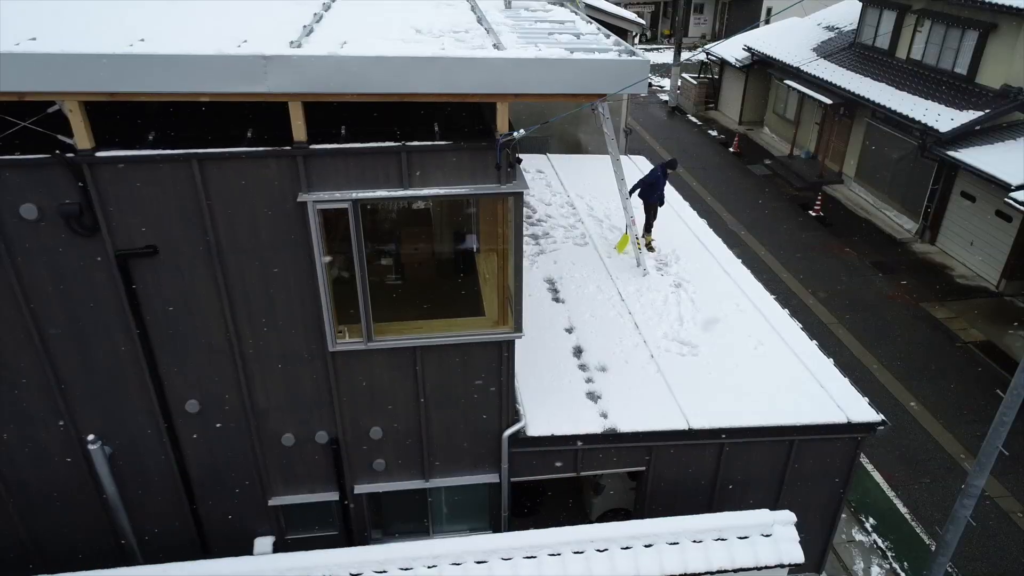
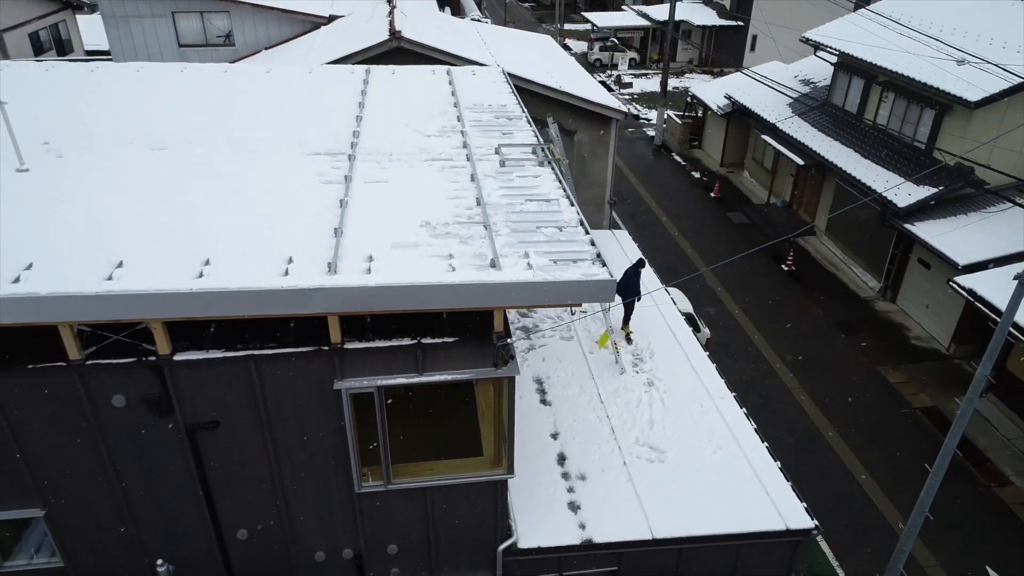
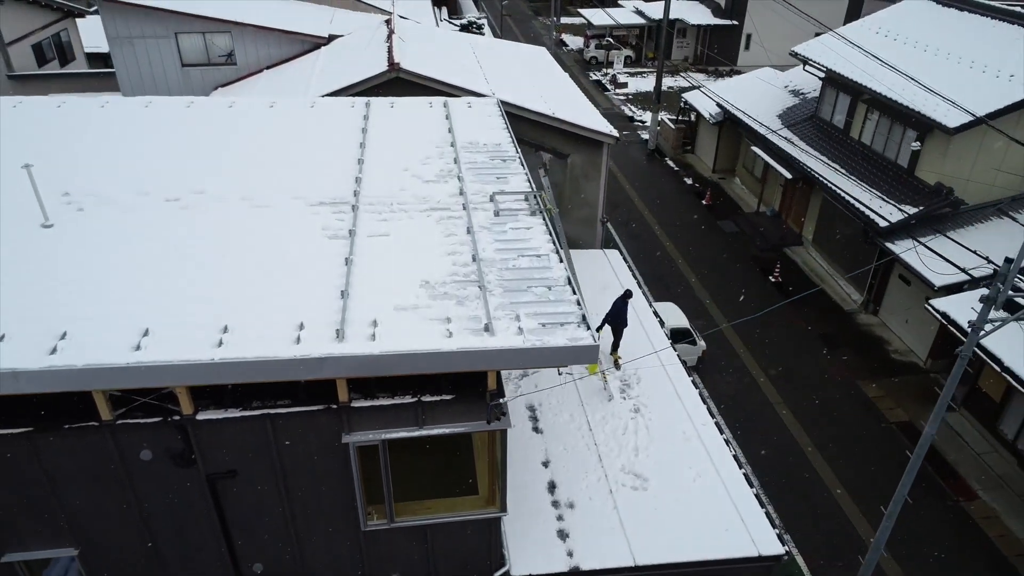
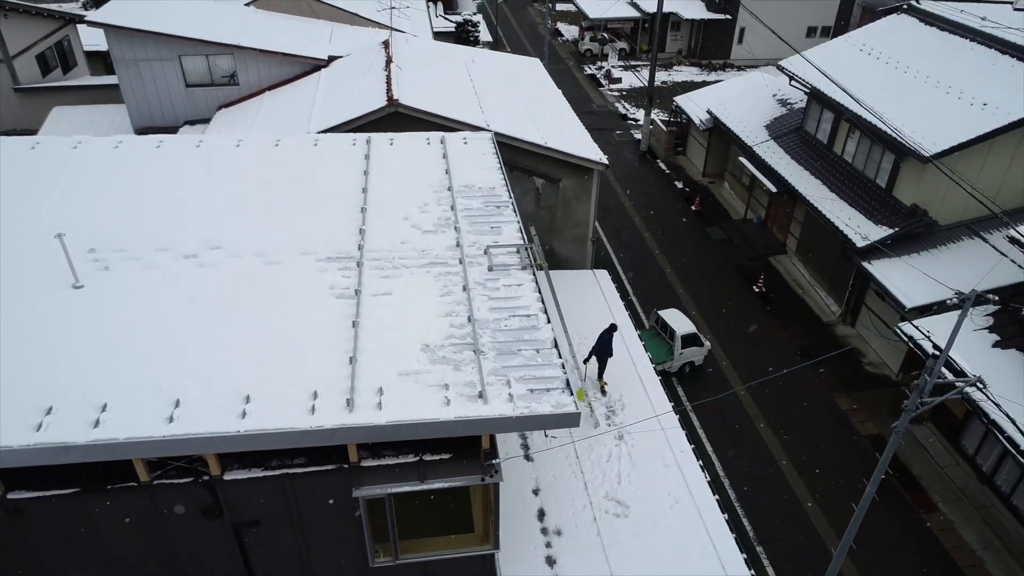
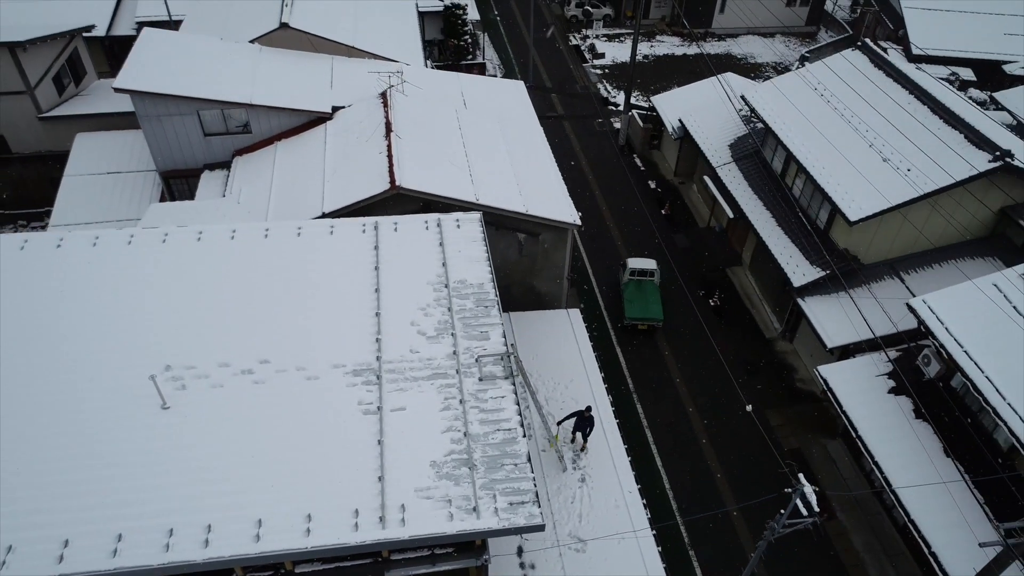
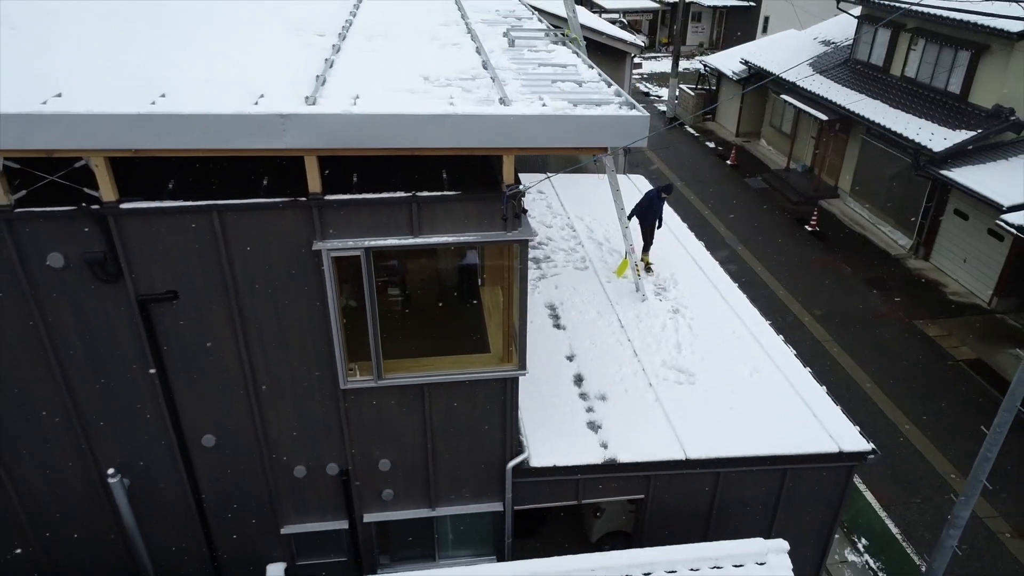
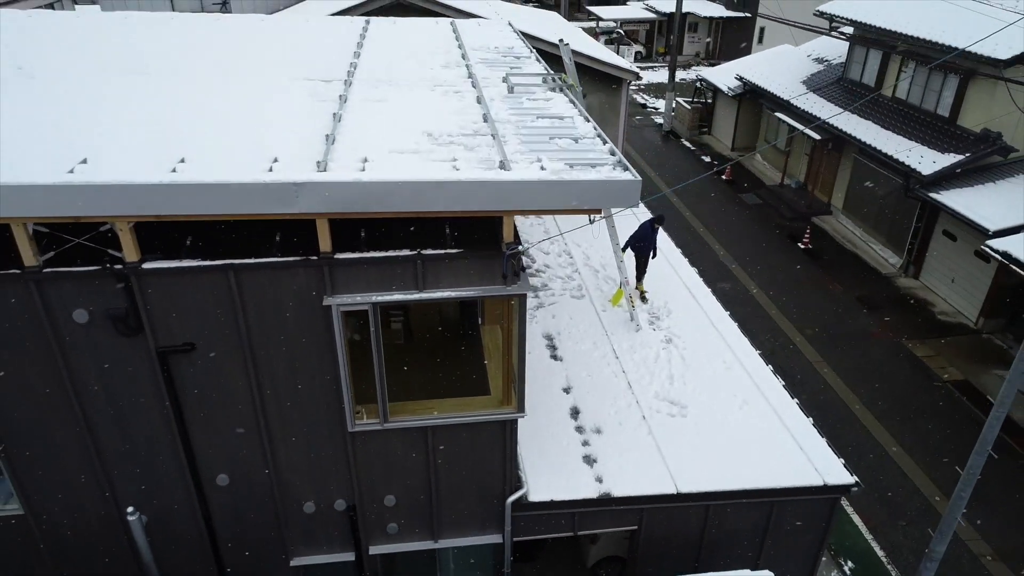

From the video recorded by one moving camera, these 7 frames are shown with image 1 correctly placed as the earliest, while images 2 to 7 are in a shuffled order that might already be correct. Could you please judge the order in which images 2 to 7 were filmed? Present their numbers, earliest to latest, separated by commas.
6, 7, 2, 3, 4, 5
